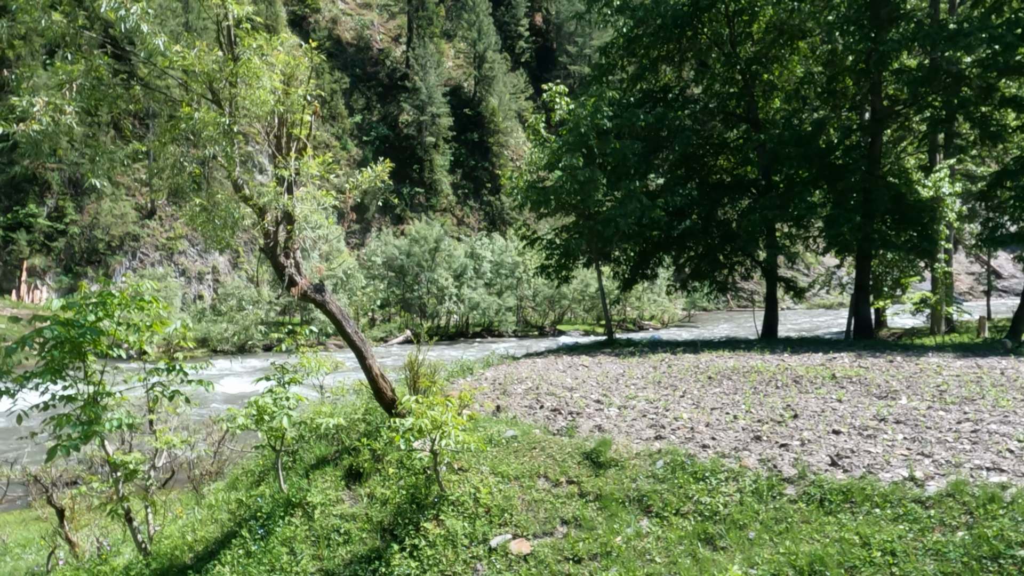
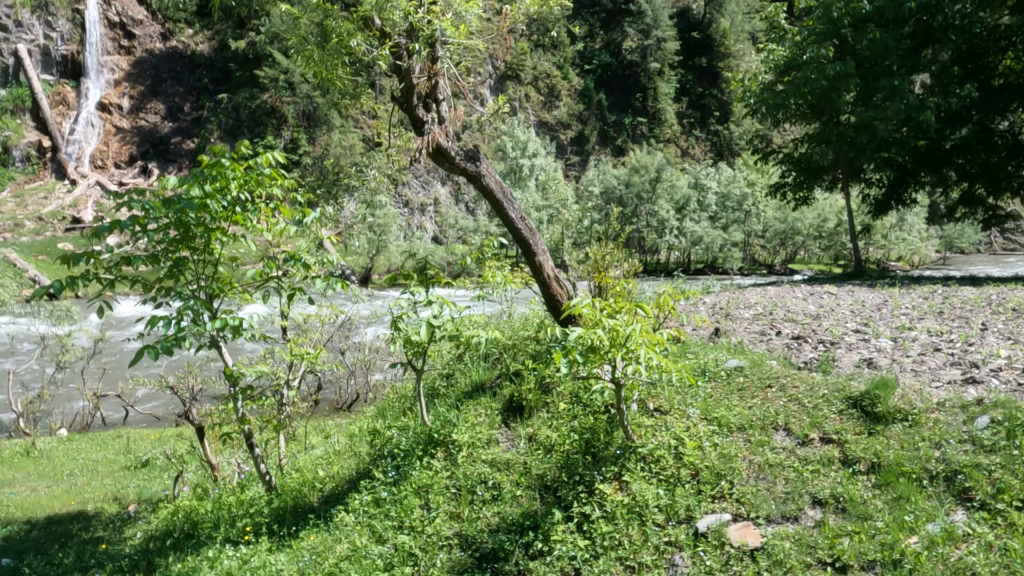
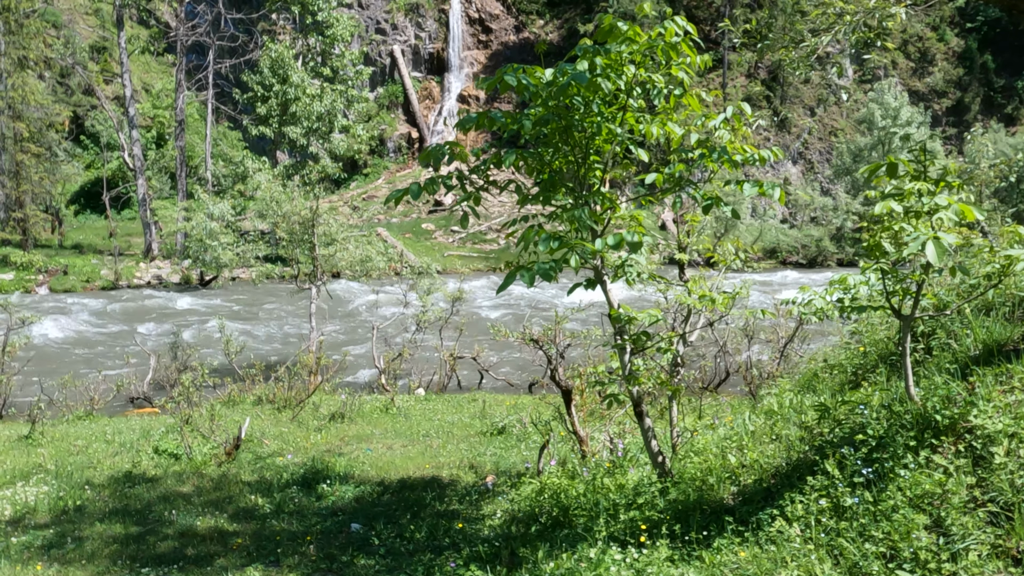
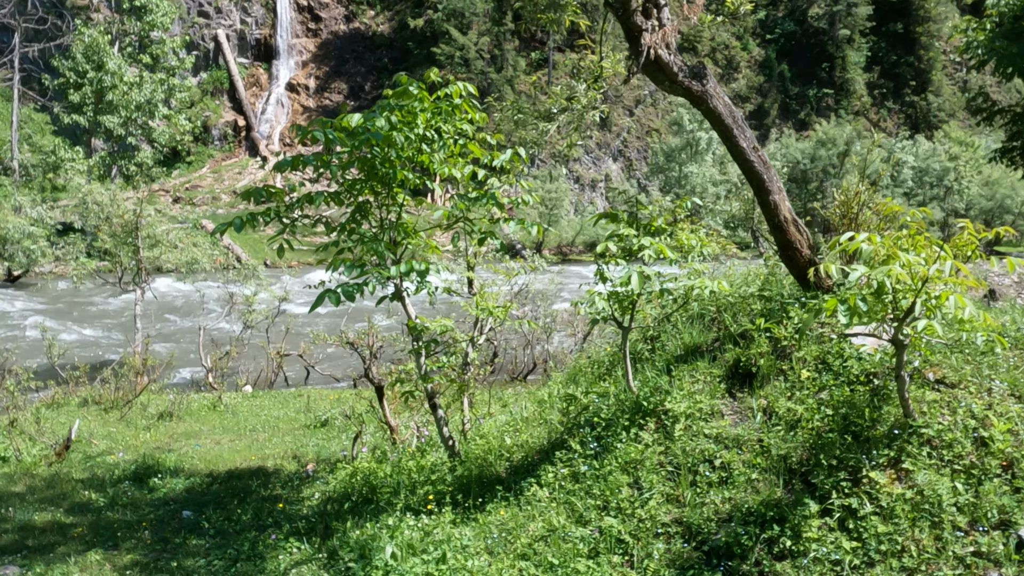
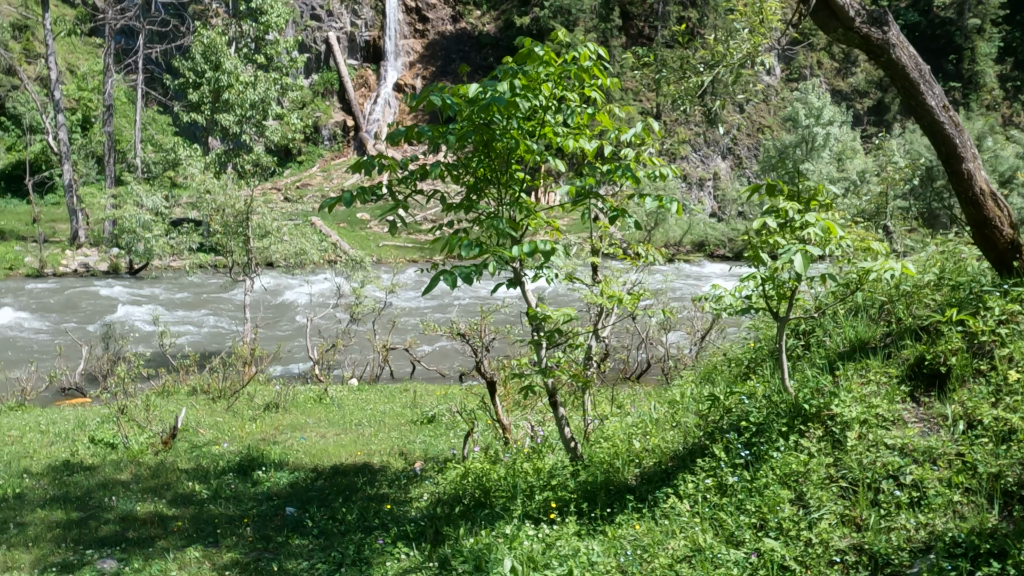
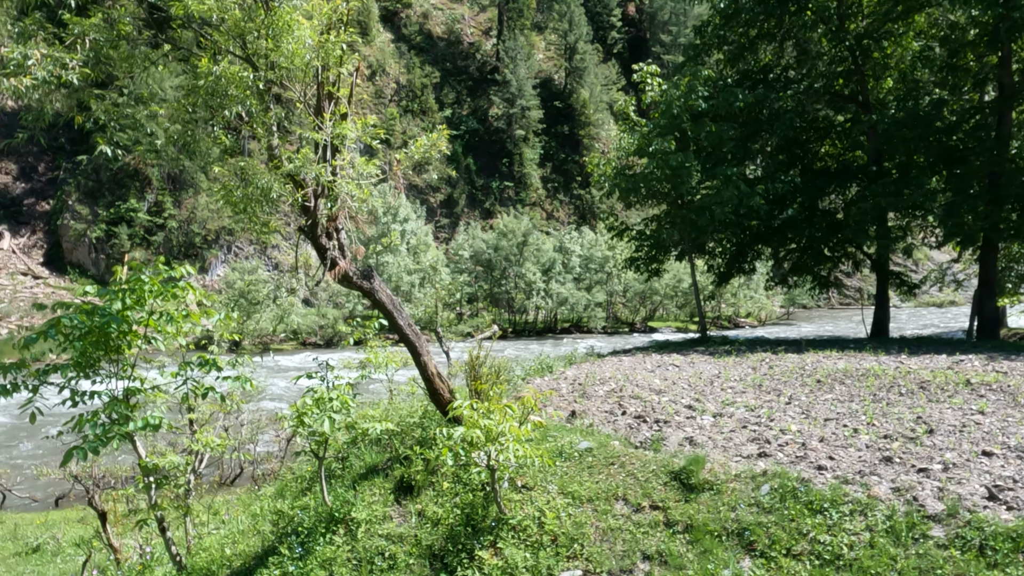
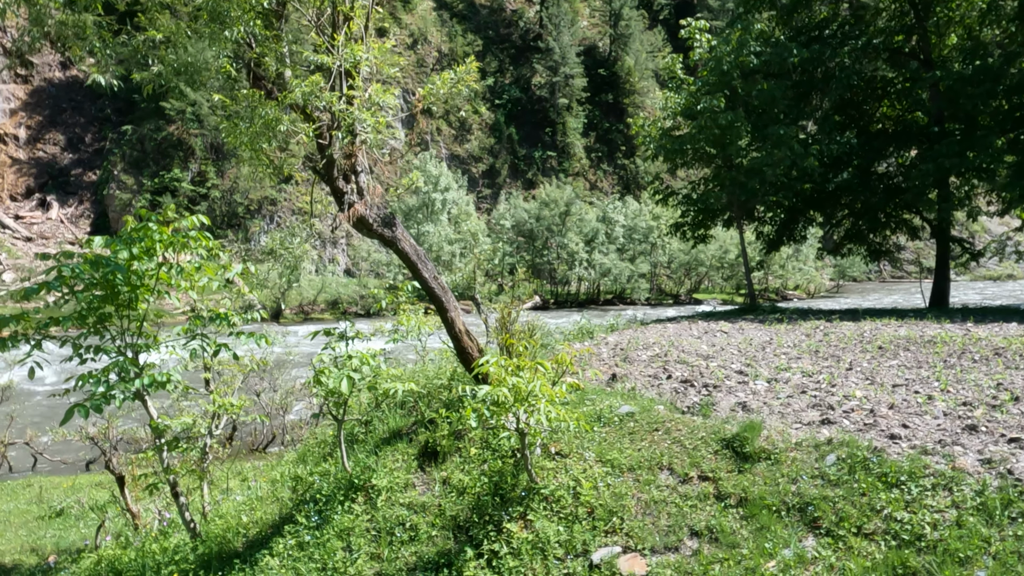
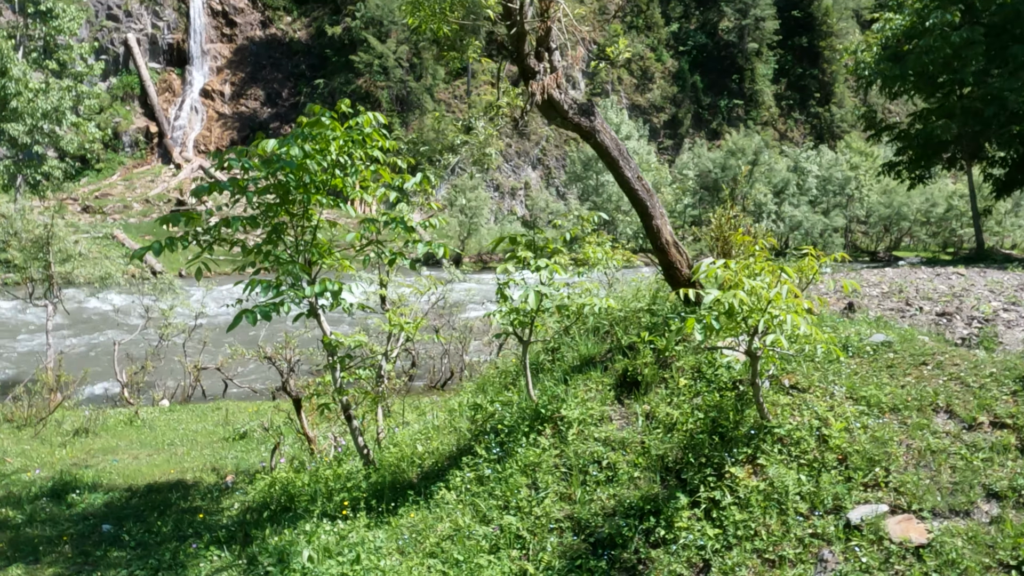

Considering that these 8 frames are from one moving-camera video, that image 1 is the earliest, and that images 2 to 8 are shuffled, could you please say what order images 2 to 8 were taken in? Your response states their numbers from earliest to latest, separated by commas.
6, 7, 2, 8, 4, 5, 3
